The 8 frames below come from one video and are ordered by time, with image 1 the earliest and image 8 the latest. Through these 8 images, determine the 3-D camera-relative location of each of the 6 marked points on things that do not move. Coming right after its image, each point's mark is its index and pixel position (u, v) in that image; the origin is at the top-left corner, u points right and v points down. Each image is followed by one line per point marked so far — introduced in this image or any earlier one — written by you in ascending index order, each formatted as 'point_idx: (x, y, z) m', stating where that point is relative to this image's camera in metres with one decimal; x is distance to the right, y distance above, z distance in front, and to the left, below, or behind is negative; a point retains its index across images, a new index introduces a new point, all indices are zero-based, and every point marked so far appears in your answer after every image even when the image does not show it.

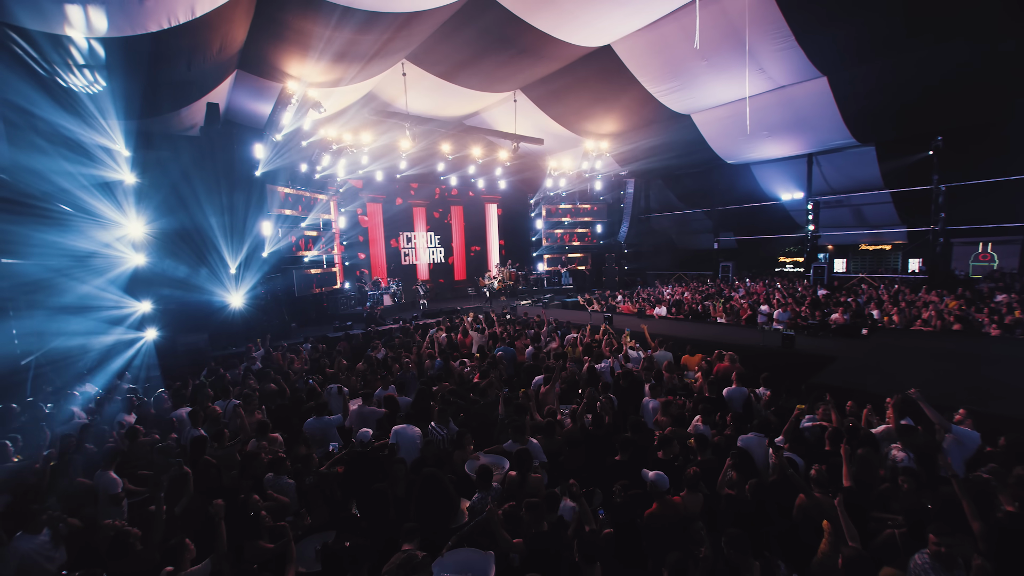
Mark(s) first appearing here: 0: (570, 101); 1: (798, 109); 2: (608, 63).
0: (+1.6, +5.3, +12.7) m
1: (+7.7, +4.9, +12.1) m
2: (+2.4, +5.5, +10.8) m
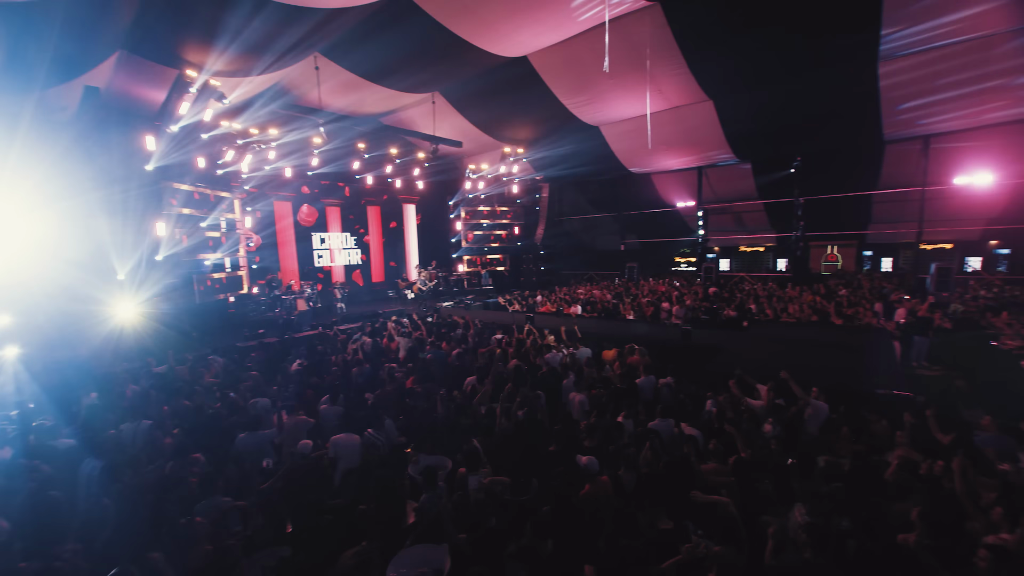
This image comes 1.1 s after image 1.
0: (-0.7, +5.3, +13.1) m
1: (+5.4, +4.9, +13.6) m
2: (+0.4, +5.4, +11.3) m
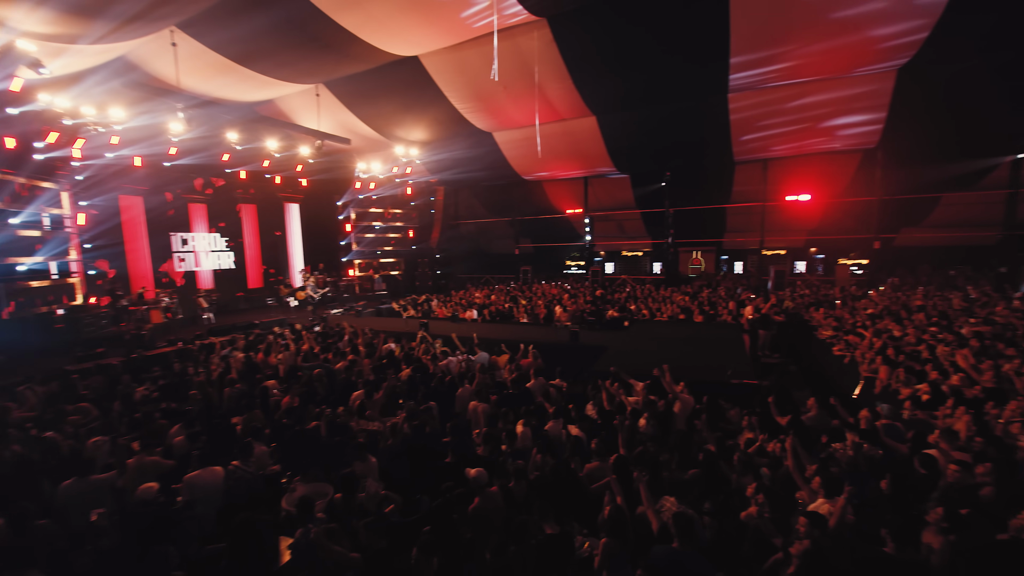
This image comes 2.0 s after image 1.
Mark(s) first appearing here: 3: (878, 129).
0: (-3.8, +5.2, +12.5) m
1: (+2.1, +4.8, +14.4) m
2: (-2.3, +5.3, +11.0) m
3: (+10.5, +4.6, +12.9) m
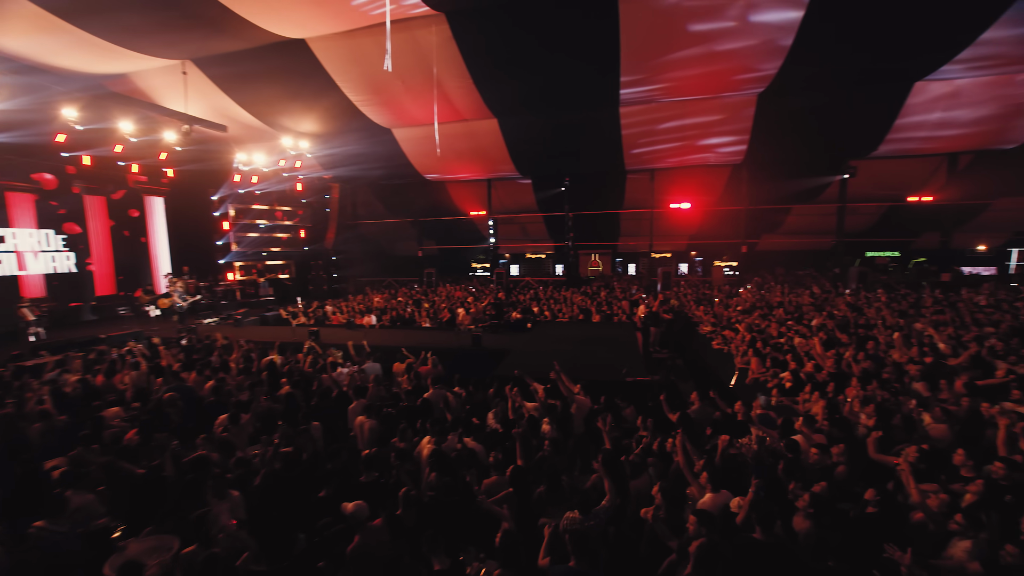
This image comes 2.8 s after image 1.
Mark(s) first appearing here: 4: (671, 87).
0: (-6.4, +5.0, +11.3) m
1: (-1.1, +4.8, +14.3) m
2: (-4.7, +5.2, +10.1) m
3: (+7.5, +4.6, +14.5) m
4: (+4.0, +5.0, +11.1) m
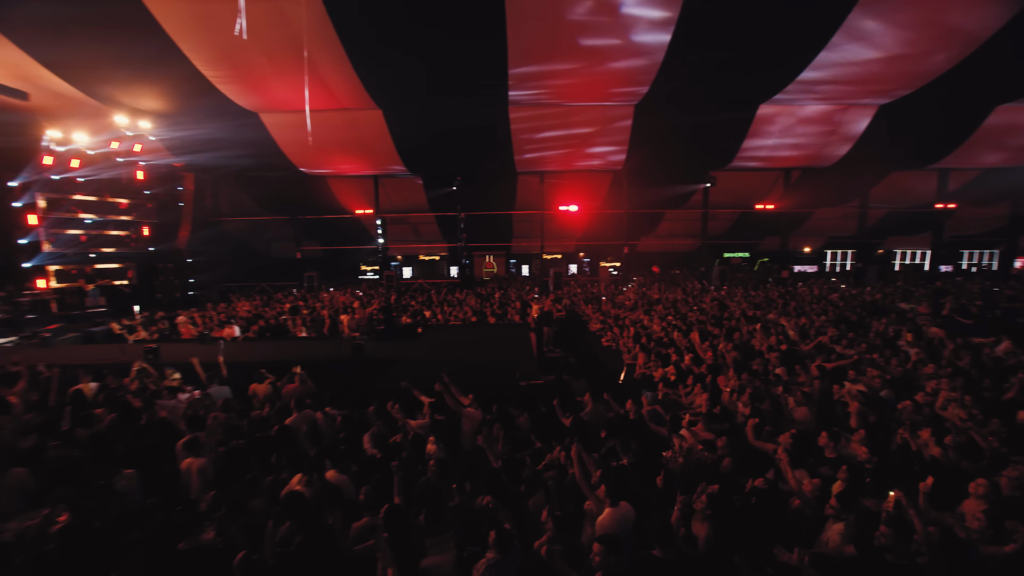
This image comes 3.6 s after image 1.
0: (-9.0, +4.8, +9.1) m
1: (-4.5, +4.6, +13.3) m
2: (-7.0, +5.0, +8.3) m
3: (+3.9, +4.7, +15.5) m
4: (+1.2, +5.0, +11.3) m
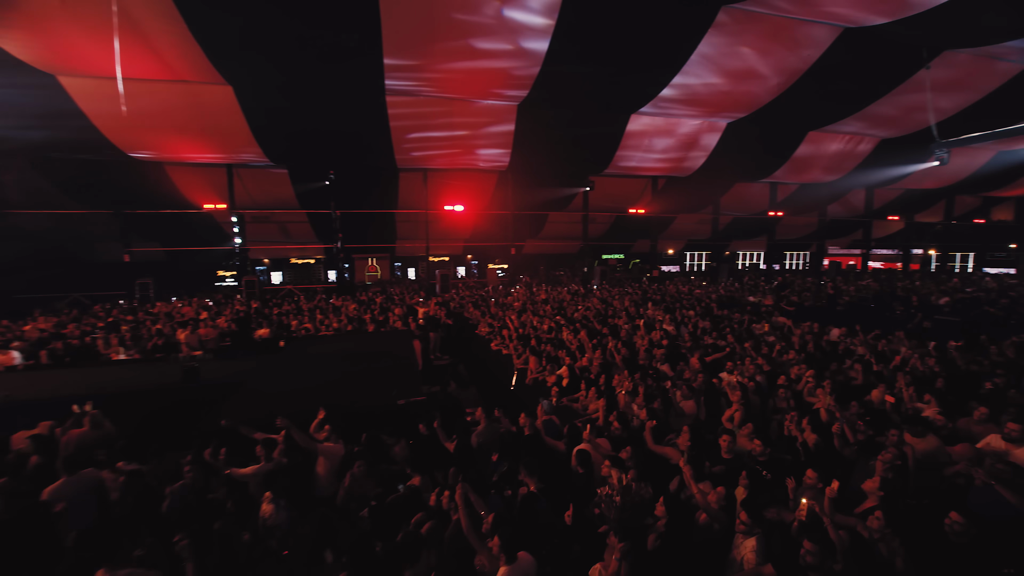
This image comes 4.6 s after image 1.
0: (-11.0, +4.6, +6.0) m
1: (-7.7, +4.4, +11.1) m
2: (-8.9, +4.8, +5.7) m
3: (-0.1, +4.6, +15.3) m
4: (-1.7, +4.9, +10.6) m
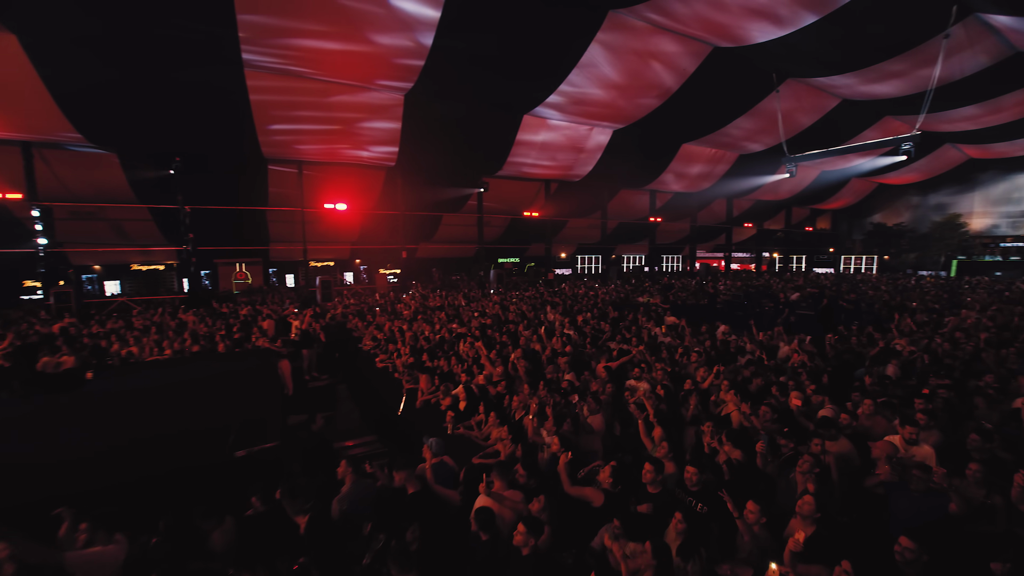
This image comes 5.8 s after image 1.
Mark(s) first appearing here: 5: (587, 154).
0: (-12.1, +4.3, +2.5) m
1: (-10.0, +4.2, +8.3) m
2: (-10.0, +4.6, +2.8) m
3: (-3.7, +4.4, +14.1) m
4: (-4.2, +4.7, +9.2) m
5: (+2.9, +5.0, +16.7) m
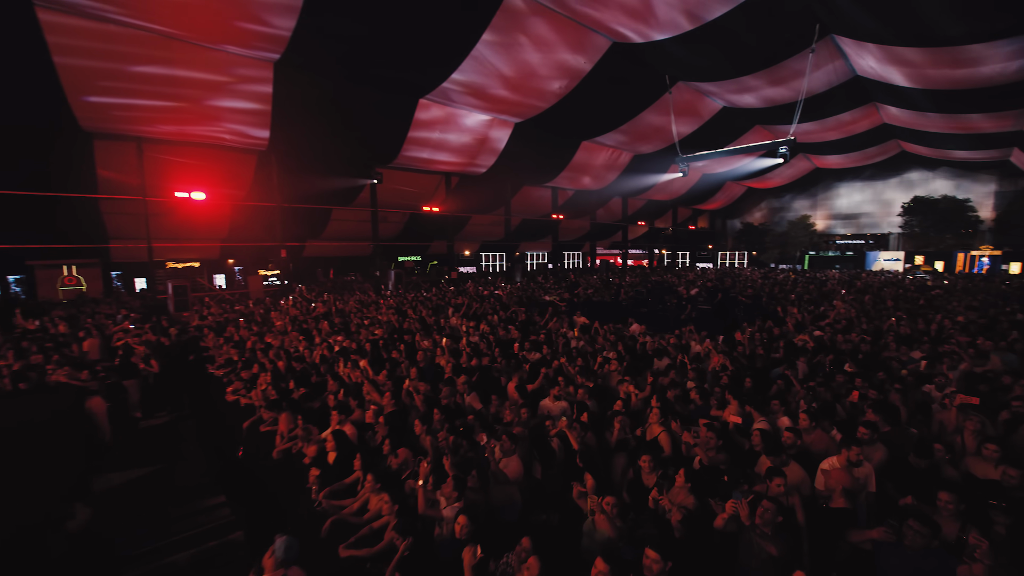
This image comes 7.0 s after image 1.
0: (-12.4, +3.9, -1.1) m
1: (-11.6, +3.9, +5.0) m
2: (-10.4, +4.3, -0.4) m
3: (-6.6, +4.3, +12.0) m
4: (-6.0, +4.6, +7.1) m
5: (-0.8, +5.1, +15.9) m
